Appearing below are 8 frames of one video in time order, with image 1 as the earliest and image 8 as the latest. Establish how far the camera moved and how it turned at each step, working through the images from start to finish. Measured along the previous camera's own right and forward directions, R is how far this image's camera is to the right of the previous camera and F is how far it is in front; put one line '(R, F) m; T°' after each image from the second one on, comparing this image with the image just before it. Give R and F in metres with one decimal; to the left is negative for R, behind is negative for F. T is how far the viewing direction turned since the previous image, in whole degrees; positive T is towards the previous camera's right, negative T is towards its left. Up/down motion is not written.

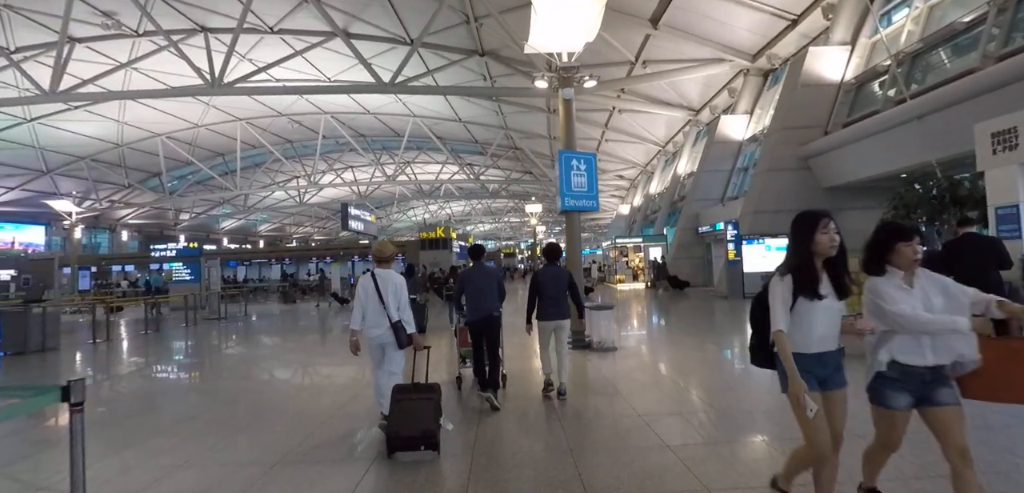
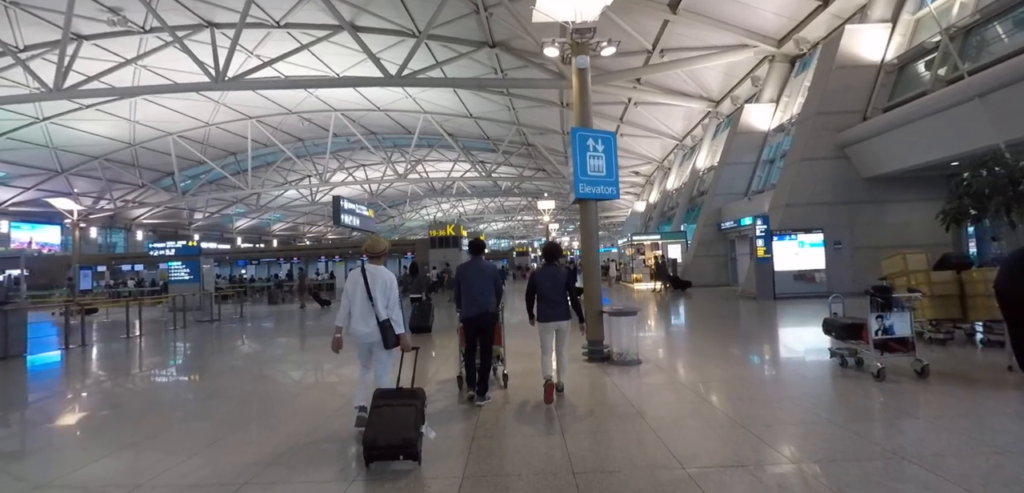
(+0.1, +0.7) m; -2°
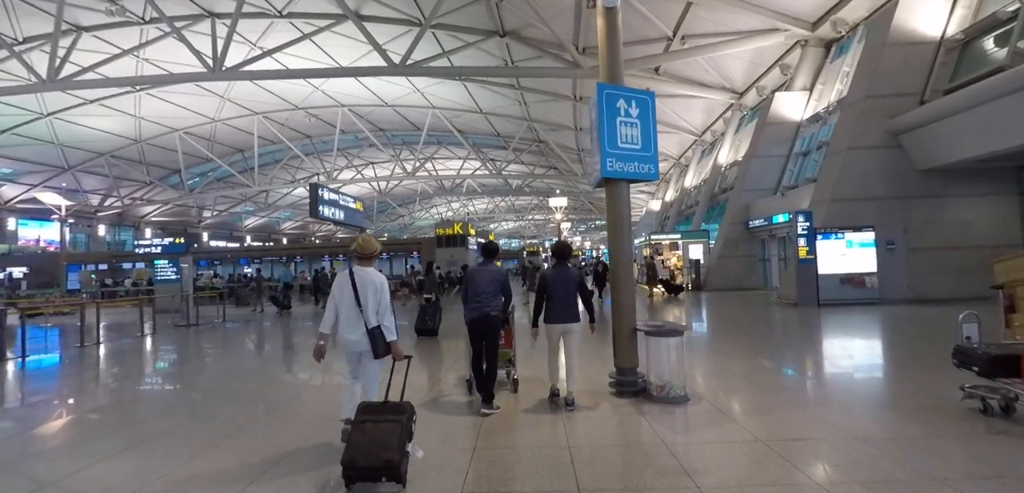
(0.0, +1.0) m; -1°
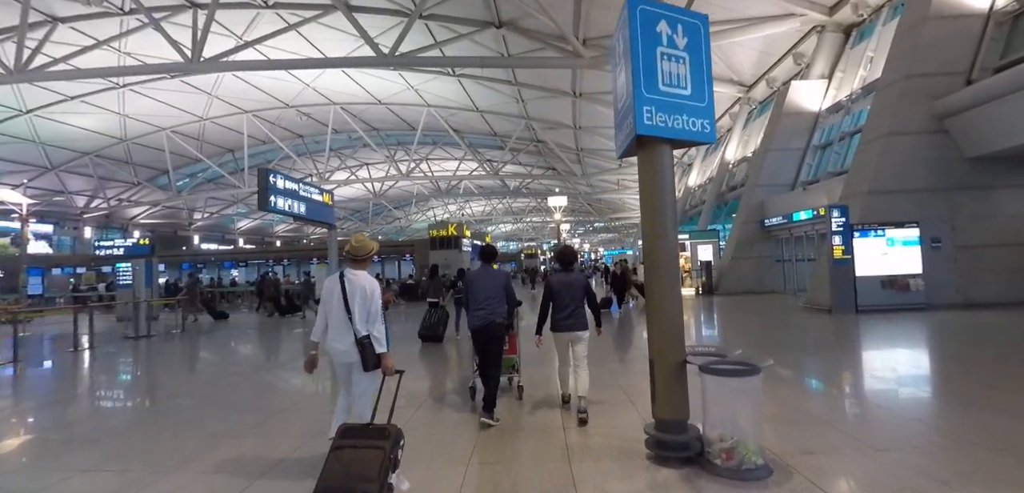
(0.0, +1.1) m; 0°
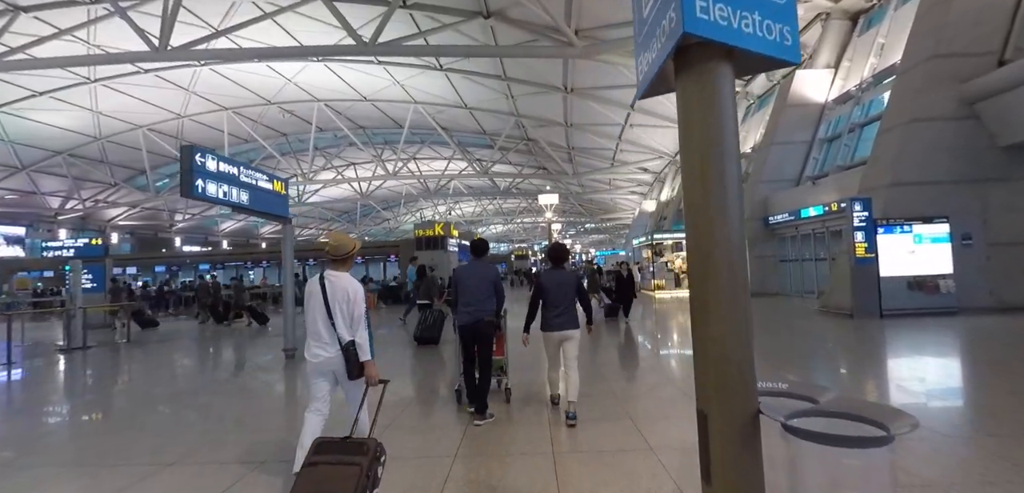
(+0.1, +0.9) m; +1°
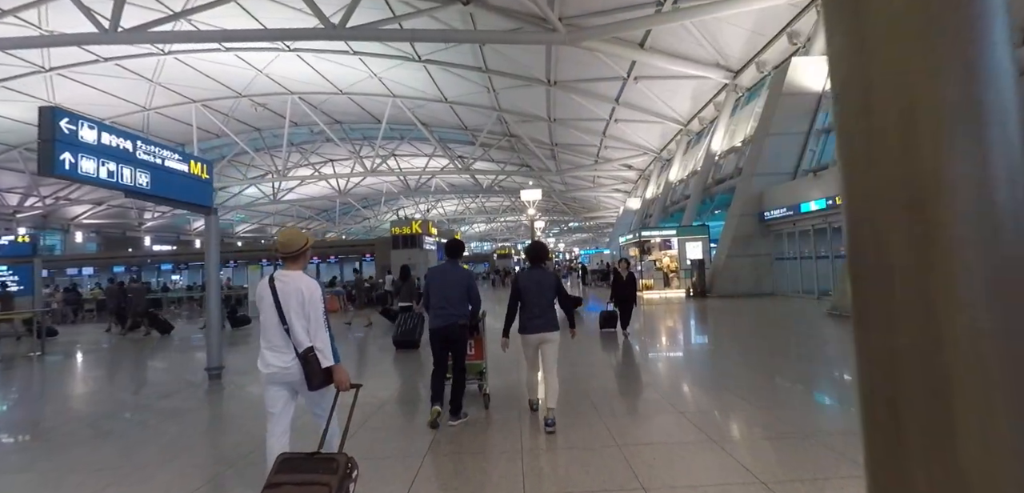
(+0.1, +0.9) m; +2°
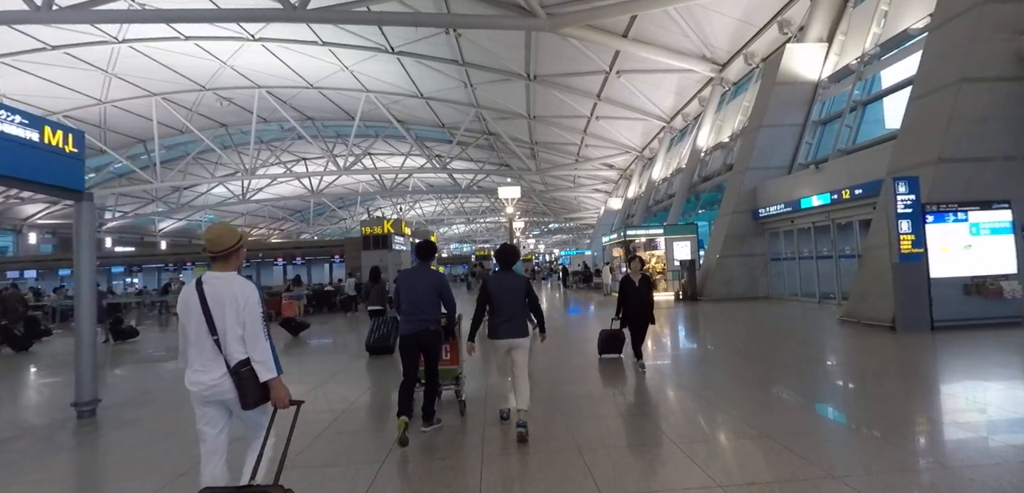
(+0.1, +1.0) m; +2°
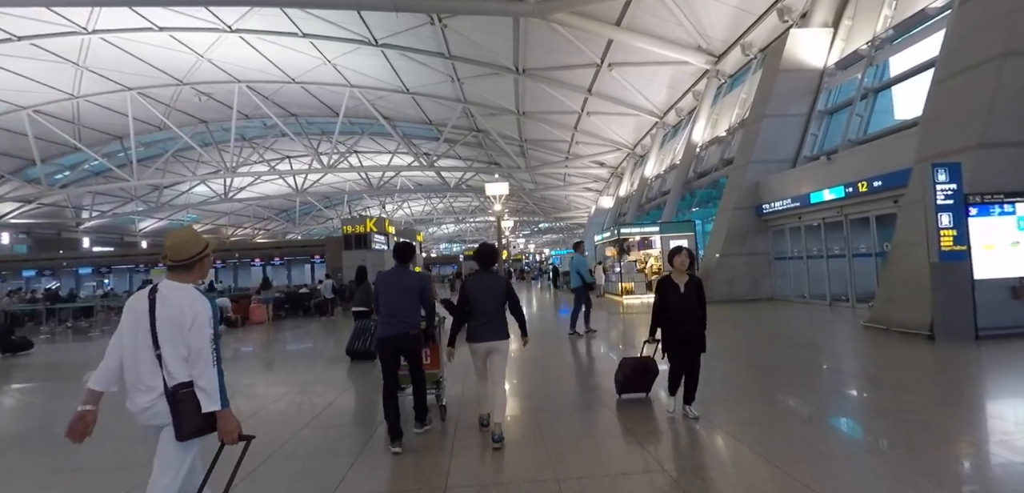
(+0.1, +0.8) m; +1°
